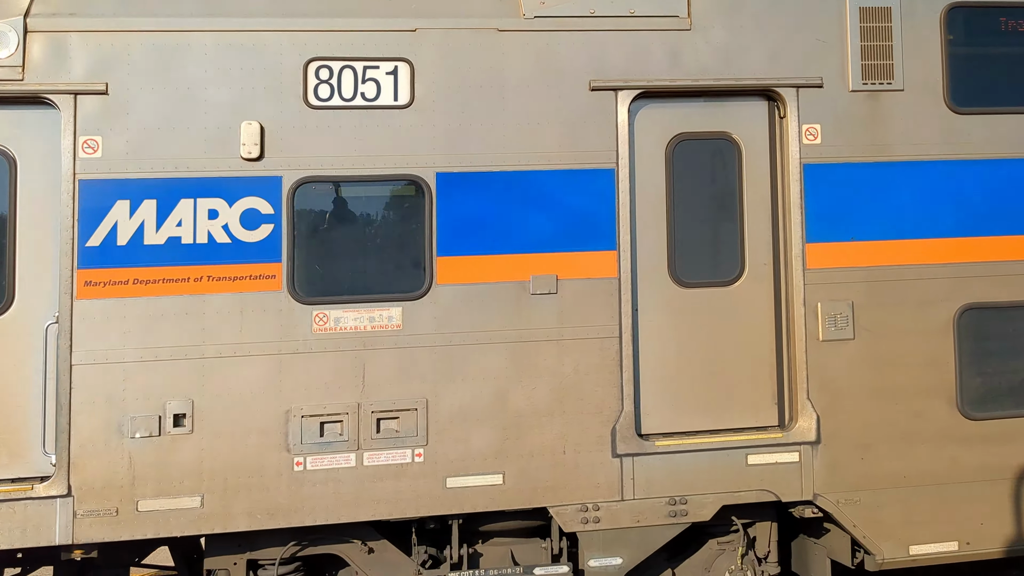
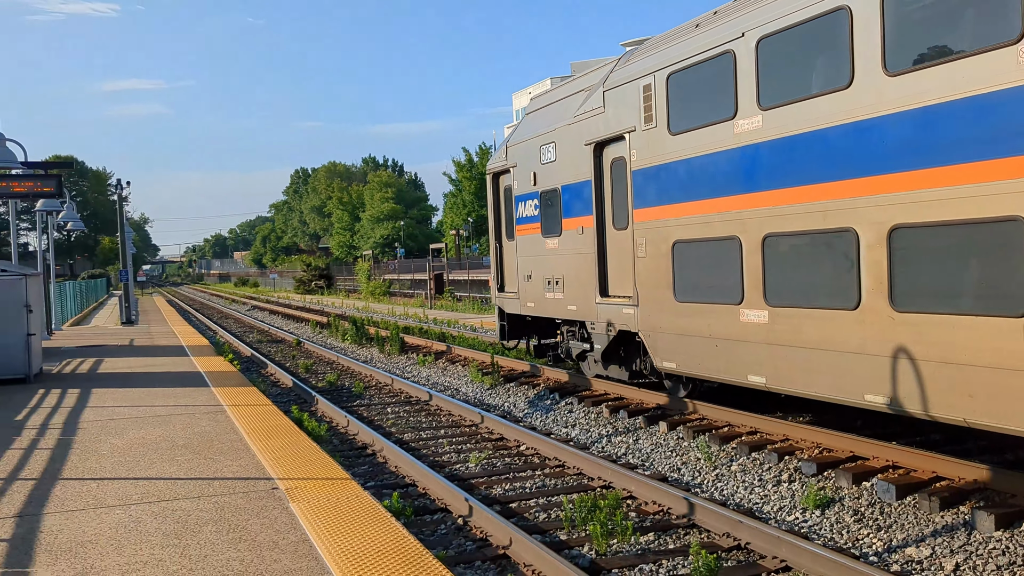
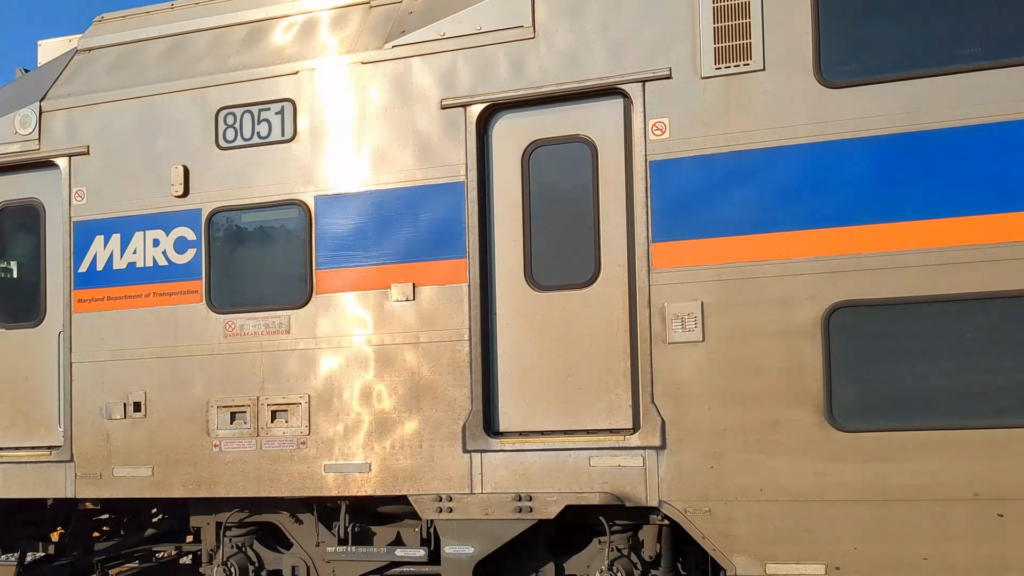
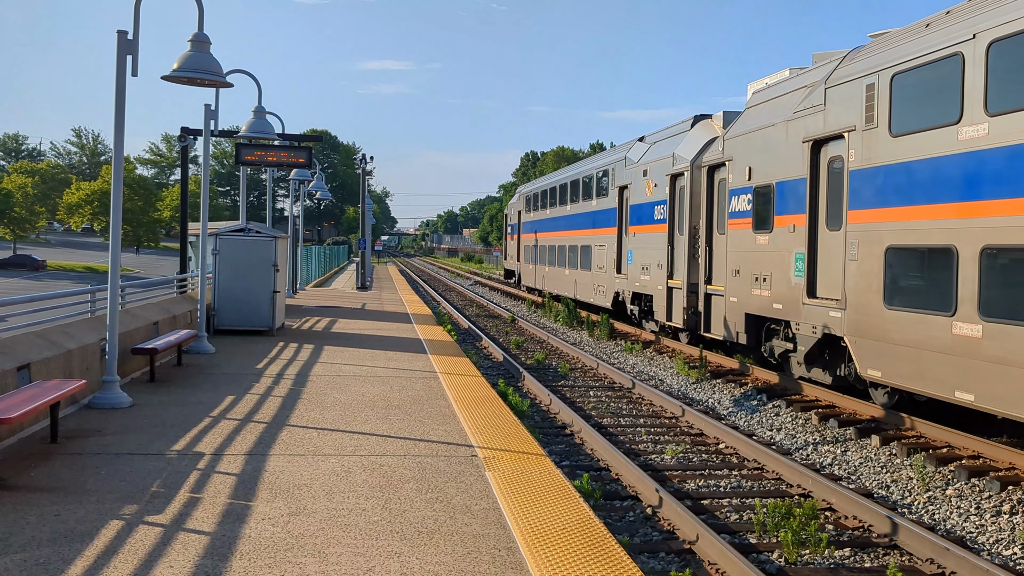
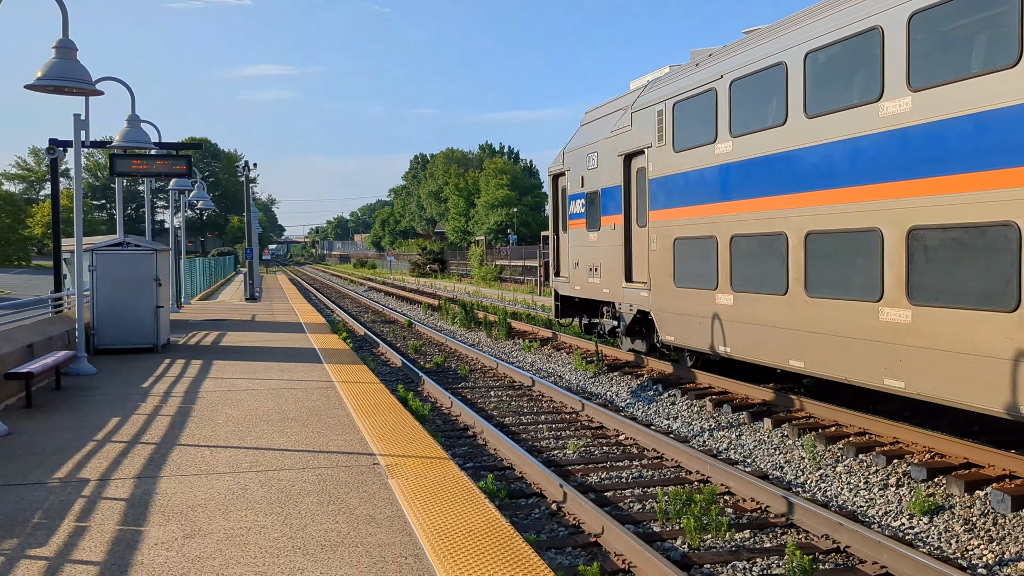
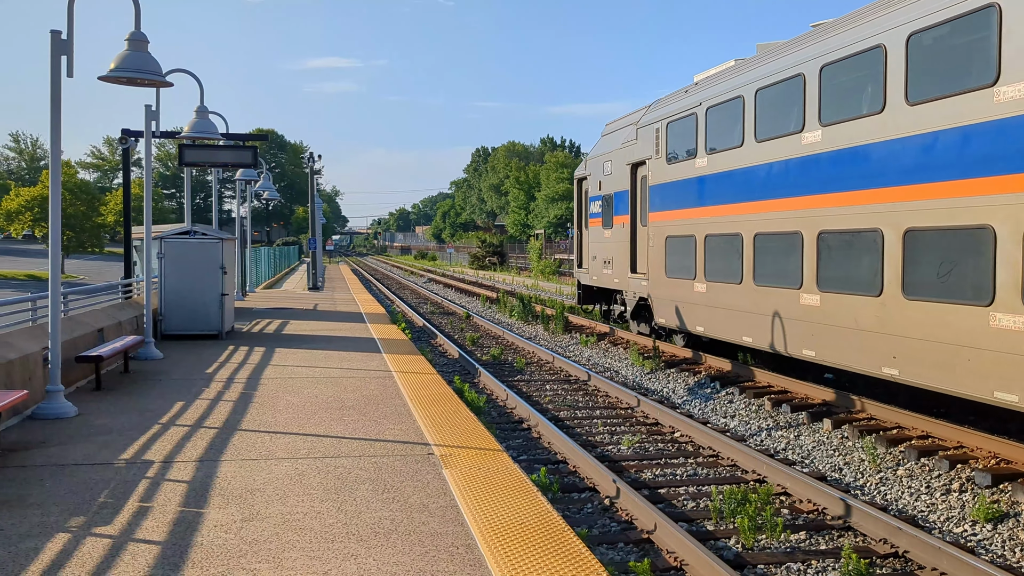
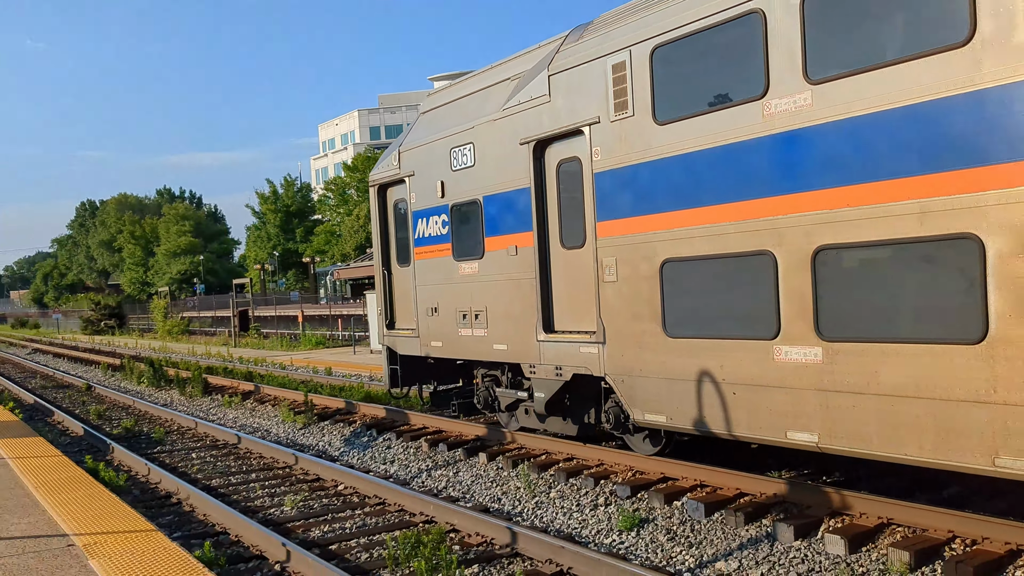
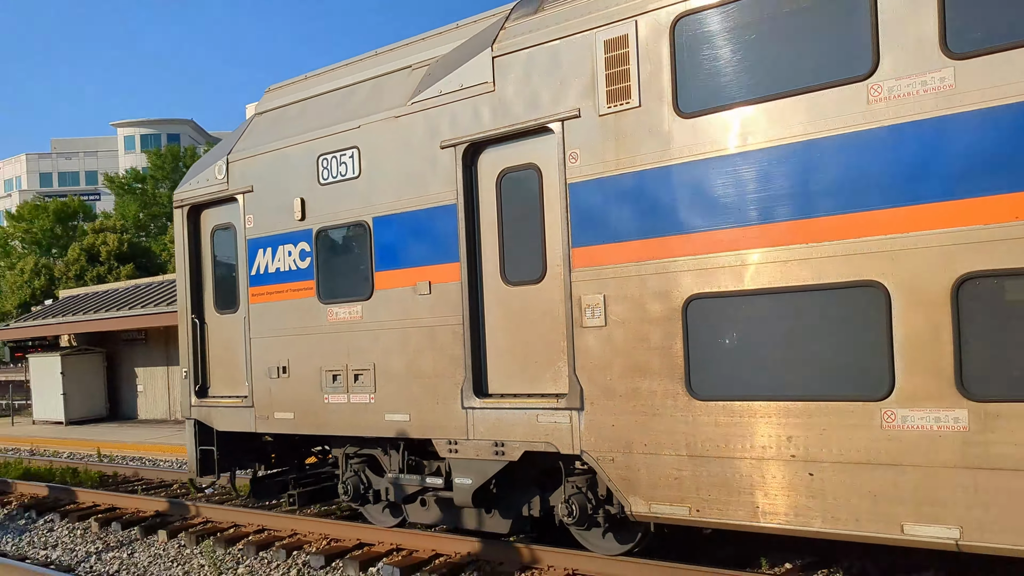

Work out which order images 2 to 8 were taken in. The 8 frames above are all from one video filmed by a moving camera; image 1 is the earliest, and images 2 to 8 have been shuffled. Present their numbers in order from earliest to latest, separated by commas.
3, 8, 7, 2, 5, 6, 4
